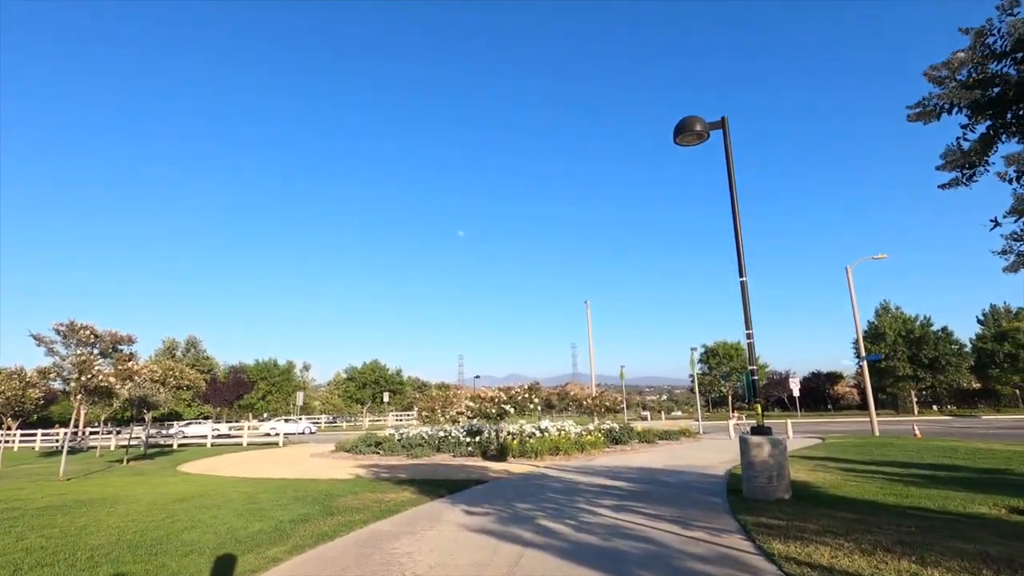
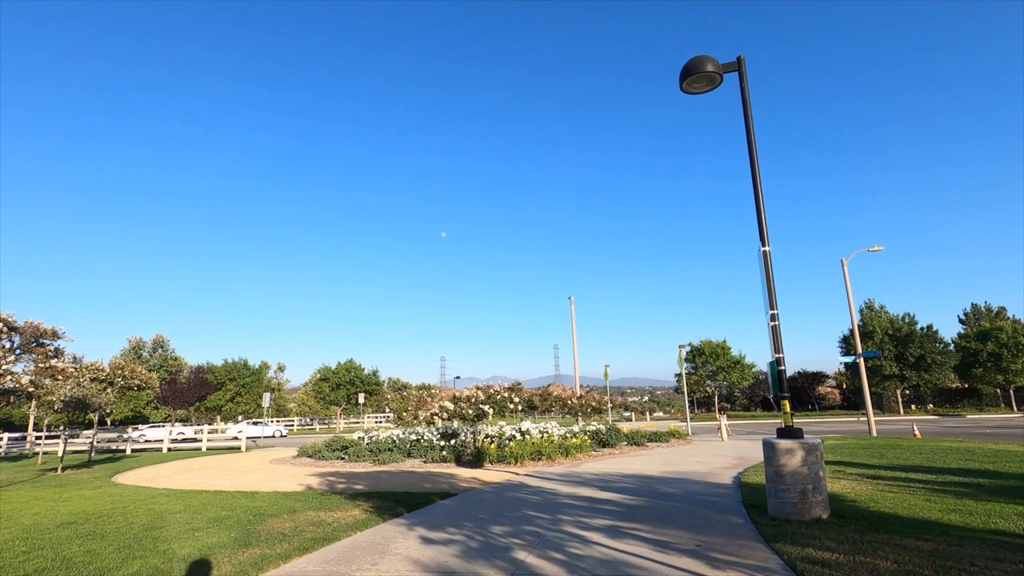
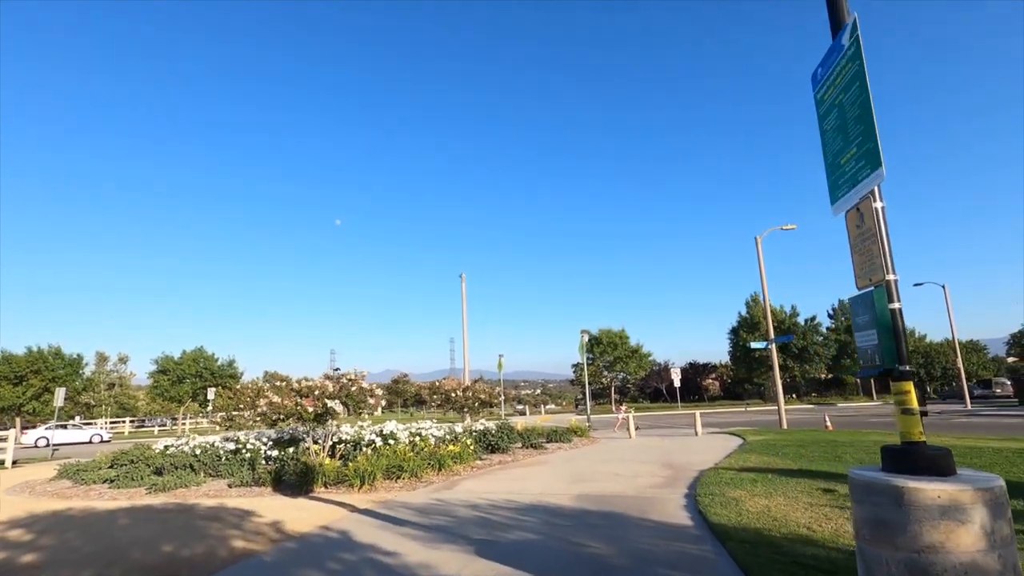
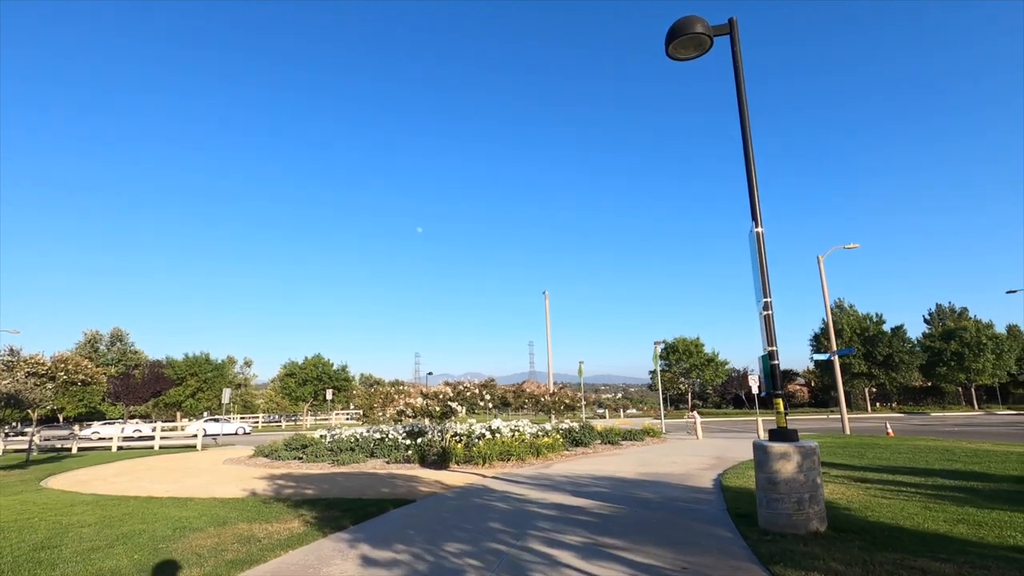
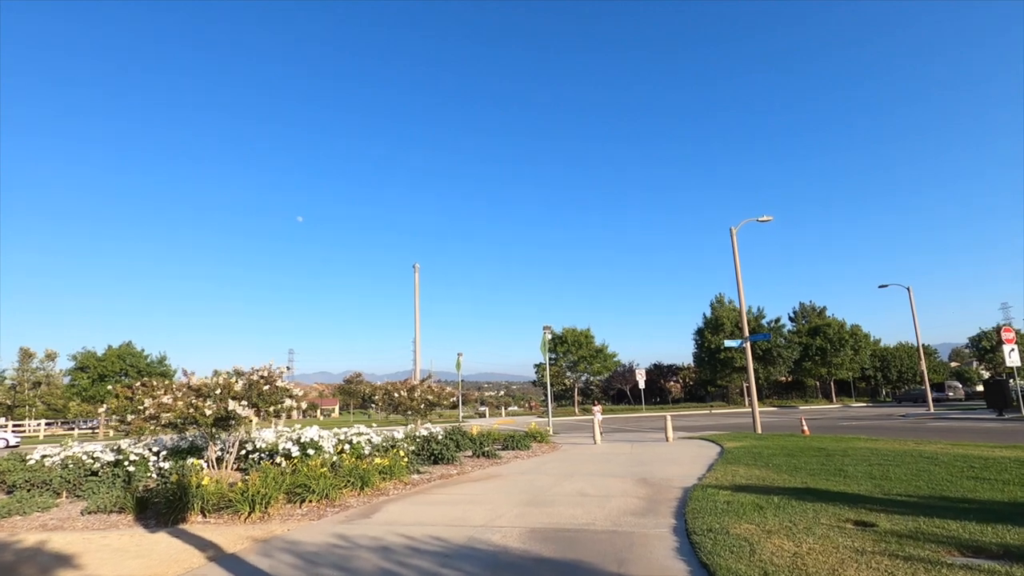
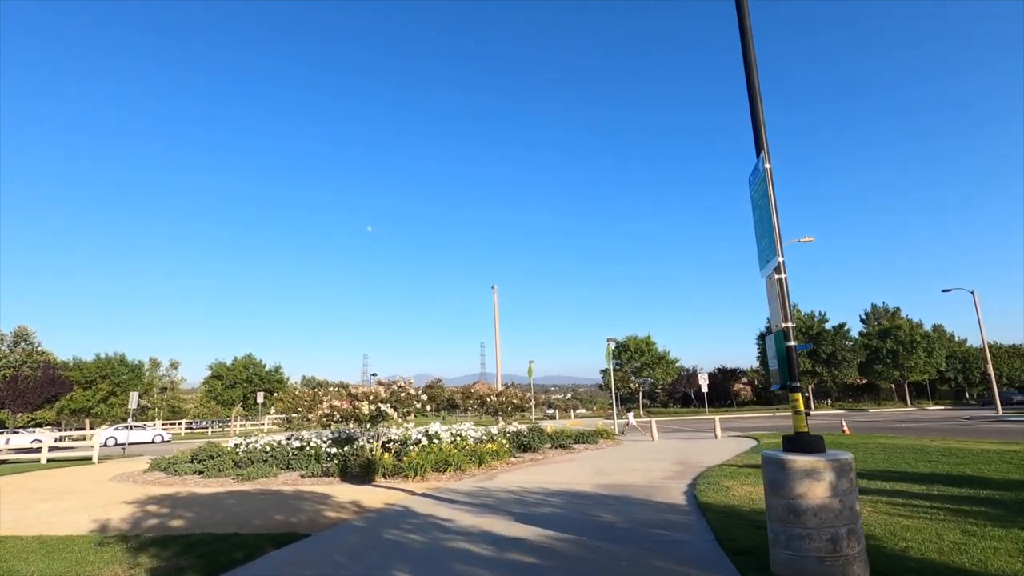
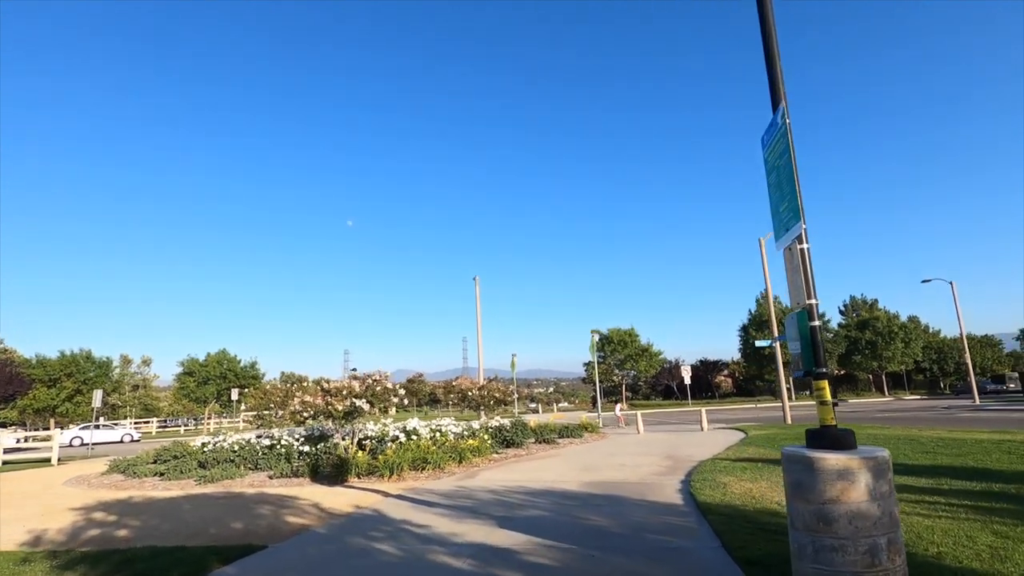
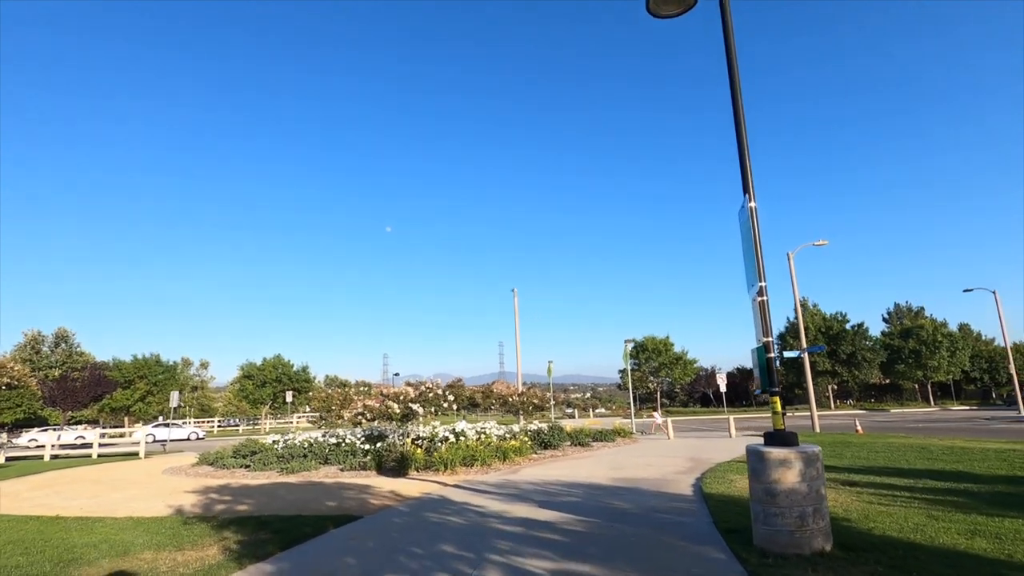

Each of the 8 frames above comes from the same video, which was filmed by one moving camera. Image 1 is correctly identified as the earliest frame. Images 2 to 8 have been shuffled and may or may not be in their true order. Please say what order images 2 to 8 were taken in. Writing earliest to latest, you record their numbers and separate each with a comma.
2, 4, 8, 6, 7, 3, 5
